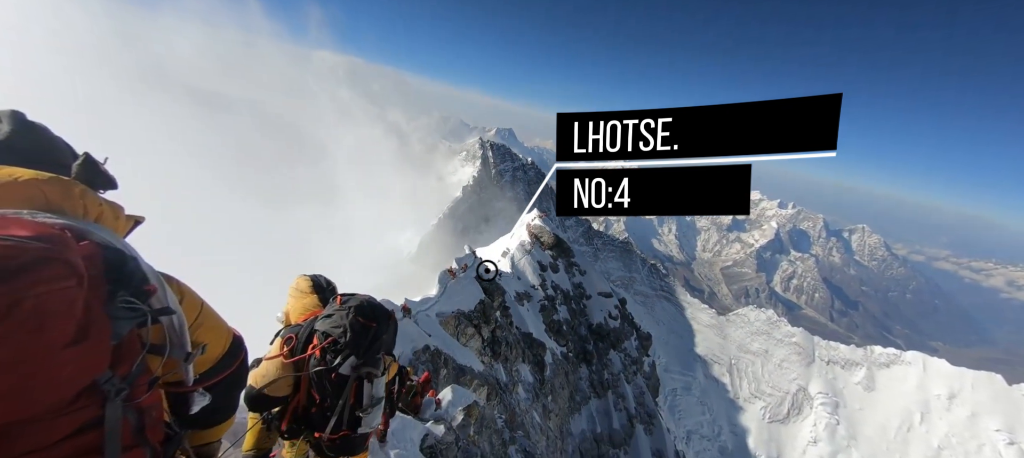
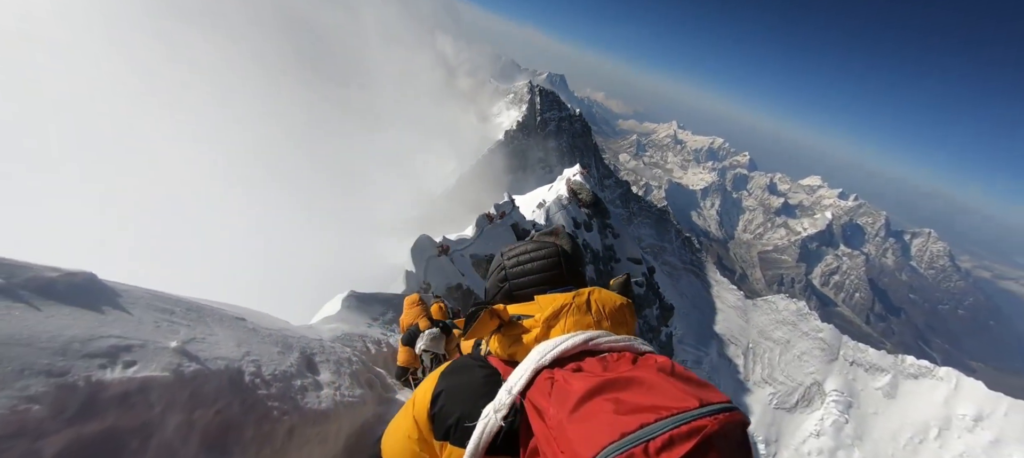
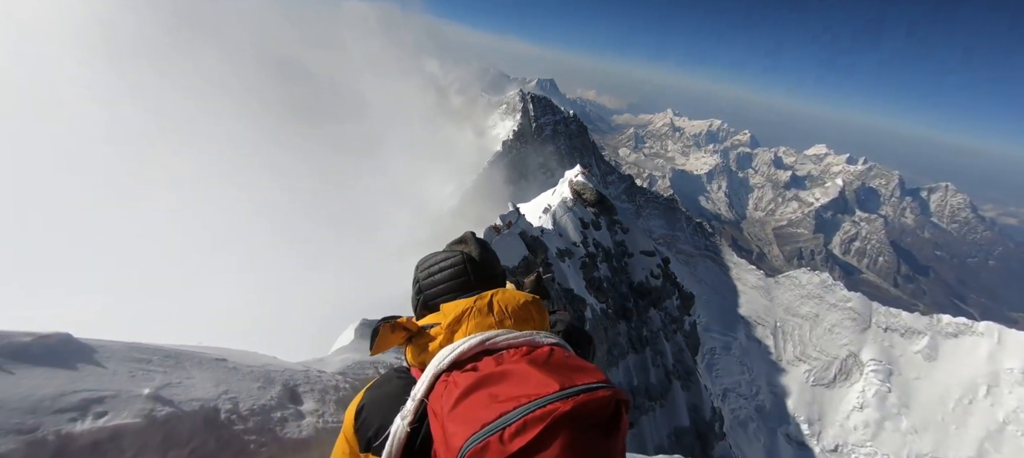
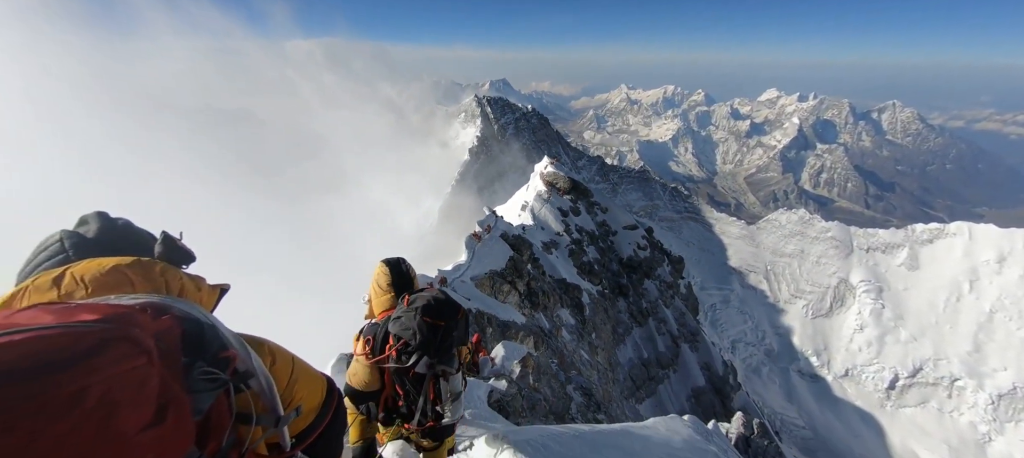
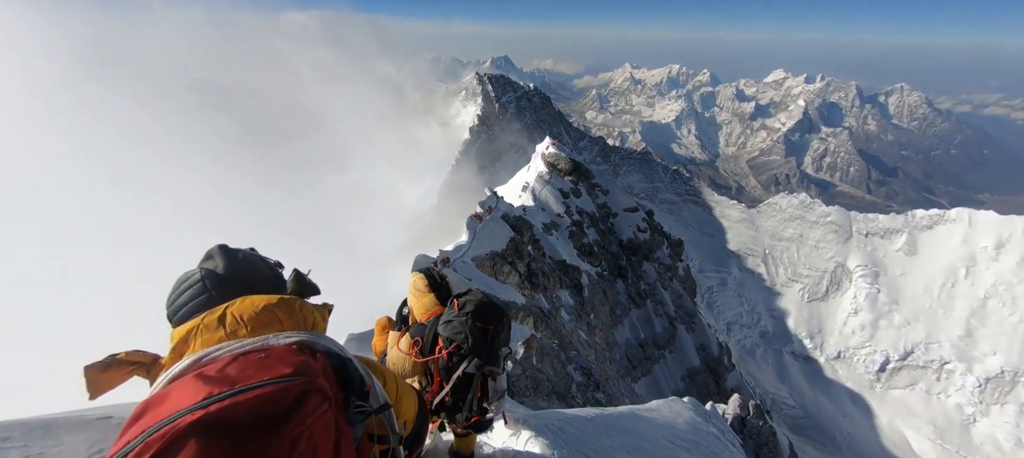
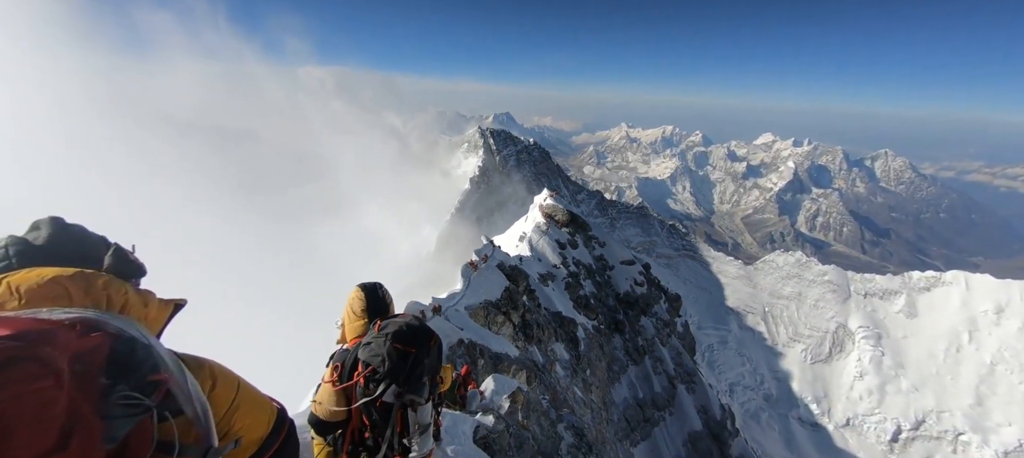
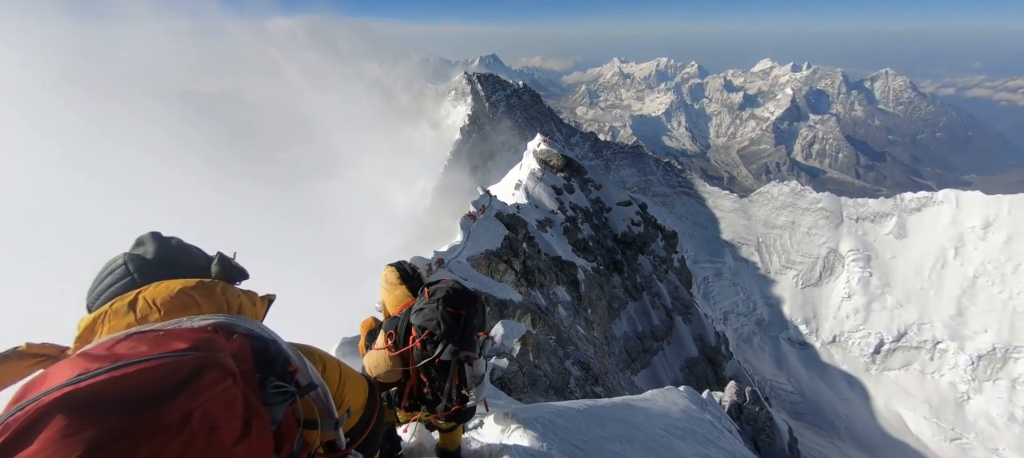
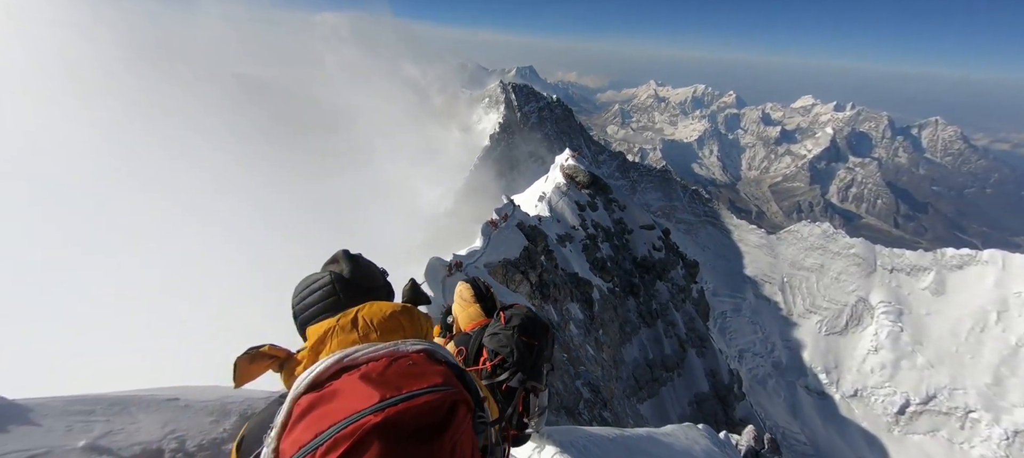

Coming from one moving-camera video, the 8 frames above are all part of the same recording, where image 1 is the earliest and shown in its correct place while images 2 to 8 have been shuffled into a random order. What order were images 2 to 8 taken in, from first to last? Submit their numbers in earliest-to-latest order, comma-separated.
6, 4, 7, 5, 8, 3, 2
